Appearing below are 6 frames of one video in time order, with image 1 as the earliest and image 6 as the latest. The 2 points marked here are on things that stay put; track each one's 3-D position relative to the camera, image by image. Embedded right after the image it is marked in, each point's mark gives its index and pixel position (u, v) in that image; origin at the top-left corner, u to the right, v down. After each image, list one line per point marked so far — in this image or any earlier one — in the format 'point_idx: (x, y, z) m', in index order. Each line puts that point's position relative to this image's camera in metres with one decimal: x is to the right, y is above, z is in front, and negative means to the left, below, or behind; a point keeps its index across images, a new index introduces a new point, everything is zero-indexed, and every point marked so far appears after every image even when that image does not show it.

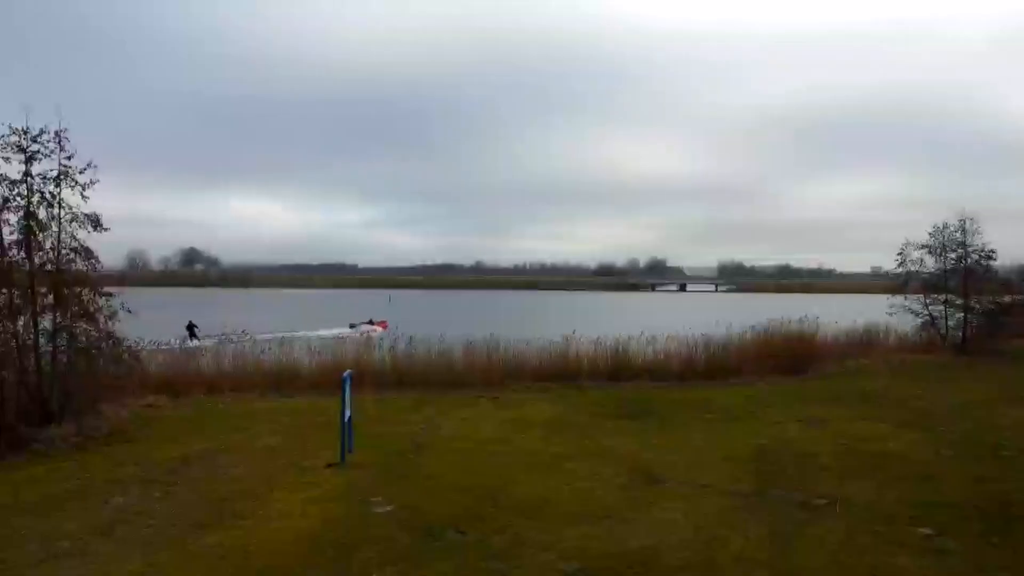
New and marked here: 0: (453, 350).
0: (-1.6, -1.9, +18.4) m
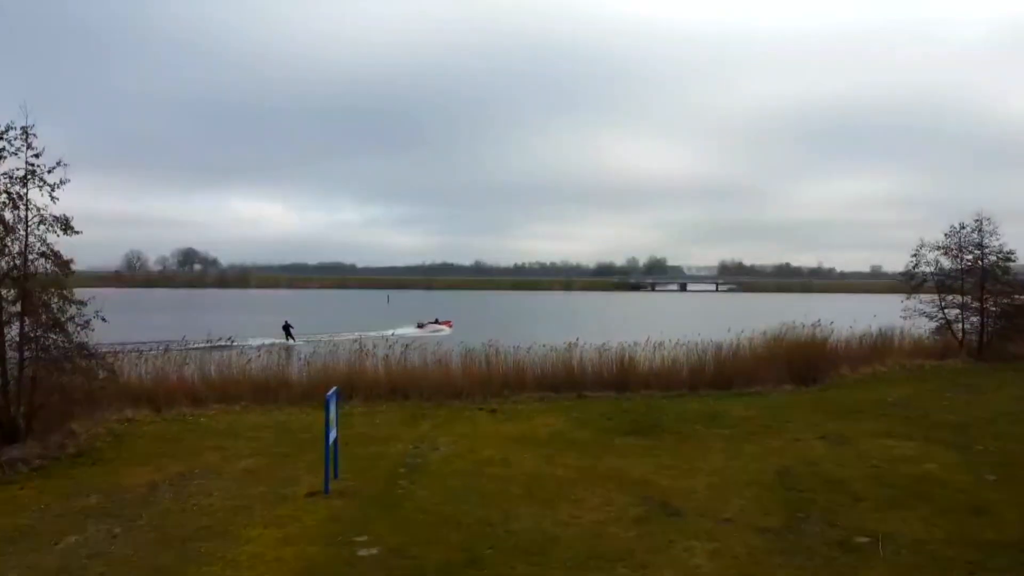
0: (-1.6, -2.0, +17.5) m
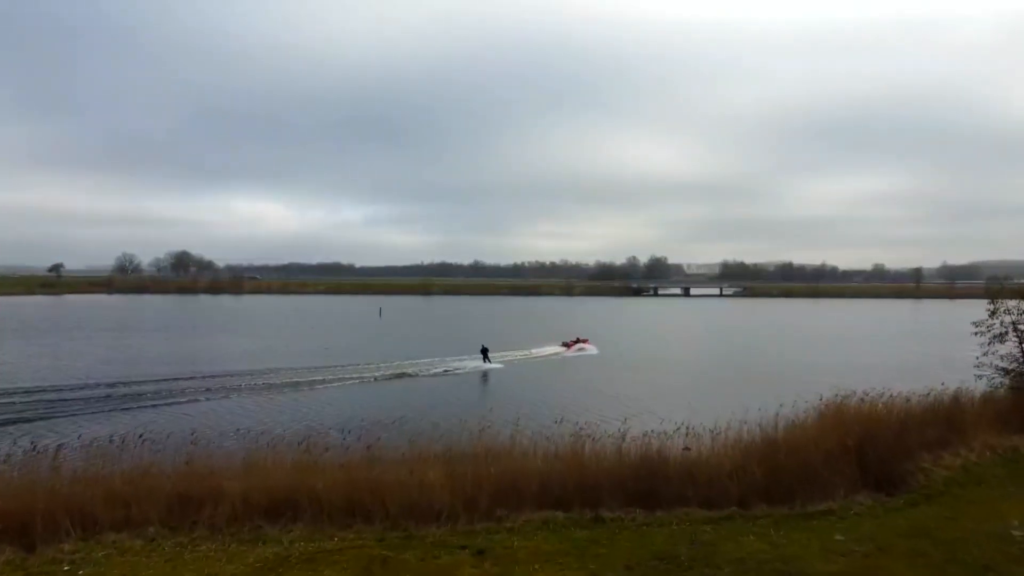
0: (-1.7, -3.4, +13.9) m
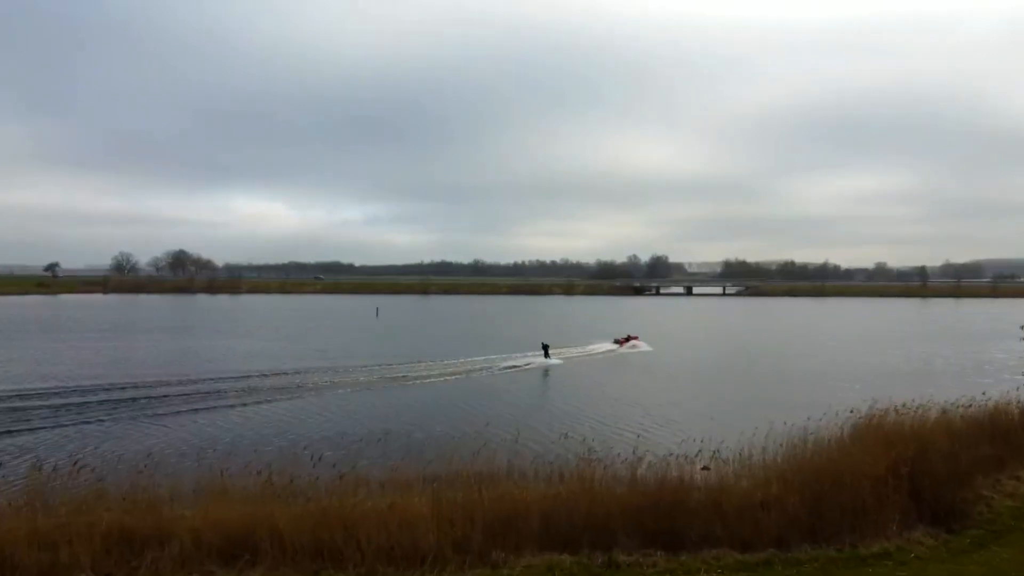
0: (-1.7, -3.5, +12.1) m
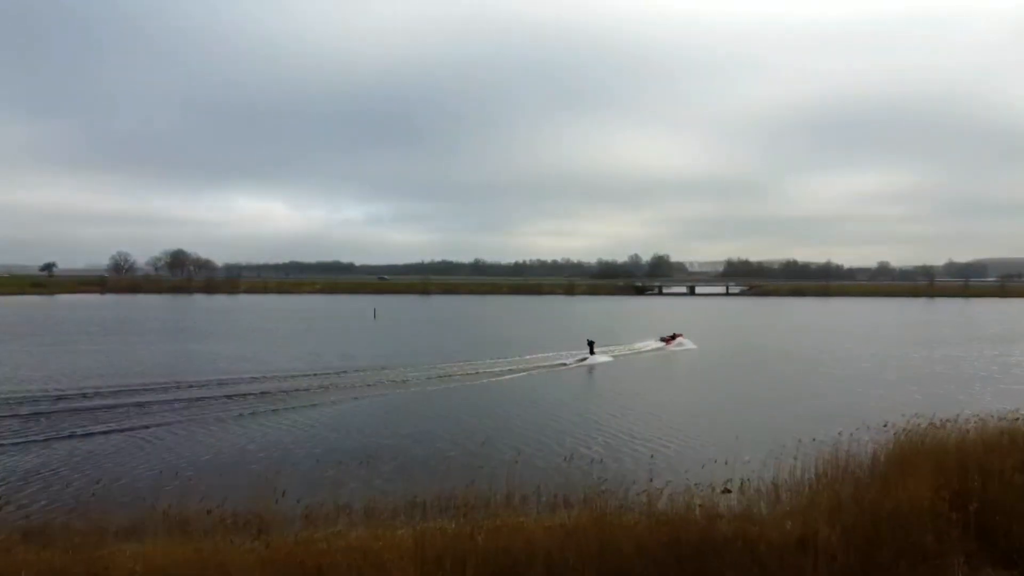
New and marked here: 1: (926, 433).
0: (-1.8, -3.5, +10.5) m
1: (+8.6, -3.1, +14.5) m
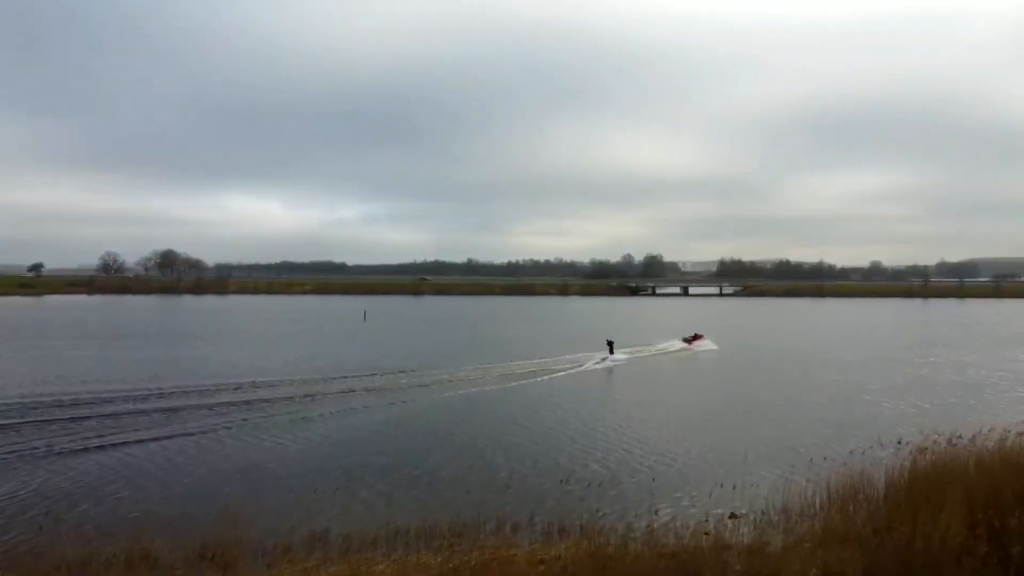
0: (-1.9, -3.7, +9.4) m
1: (+8.5, -3.2, +13.6) m
